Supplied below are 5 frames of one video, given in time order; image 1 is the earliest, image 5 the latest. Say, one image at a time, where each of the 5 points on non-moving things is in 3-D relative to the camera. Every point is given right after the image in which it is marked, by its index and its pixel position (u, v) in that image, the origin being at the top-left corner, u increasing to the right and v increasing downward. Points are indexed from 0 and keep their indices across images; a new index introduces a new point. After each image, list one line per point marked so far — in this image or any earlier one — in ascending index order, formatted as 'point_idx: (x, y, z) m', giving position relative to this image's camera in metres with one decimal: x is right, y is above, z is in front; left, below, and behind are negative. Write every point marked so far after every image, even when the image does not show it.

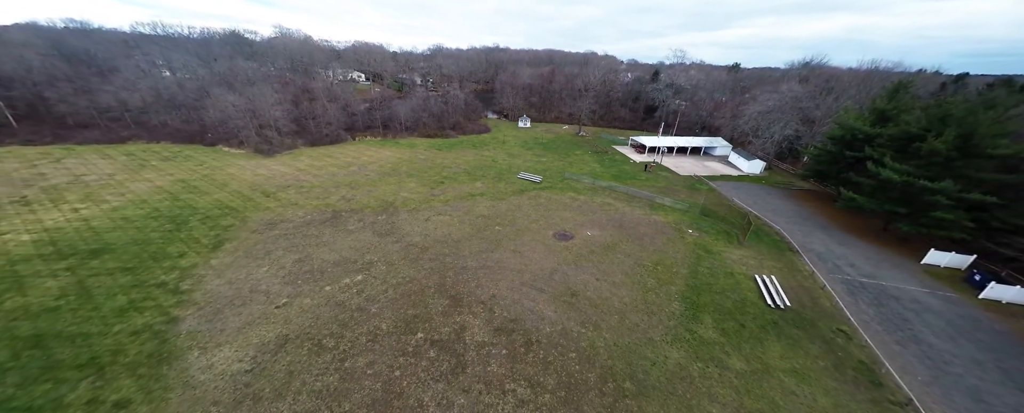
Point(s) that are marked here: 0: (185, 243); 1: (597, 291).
0: (-20.4, -2.3, +18.5) m
1: (+4.5, -4.5, +15.9) m
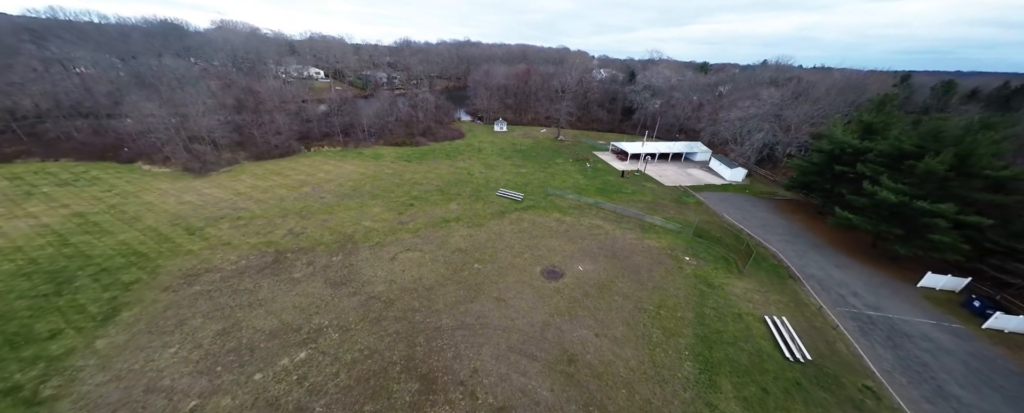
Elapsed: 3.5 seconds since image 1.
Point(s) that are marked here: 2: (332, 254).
0: (-21.3, -5.1, +14.0) m
1: (+3.9, -6.6, +13.4) m
2: (-11.8, -3.1, +19.4) m
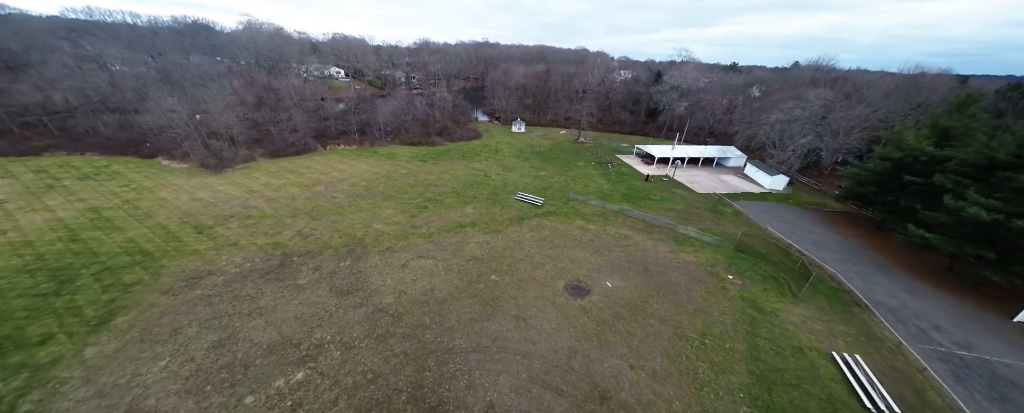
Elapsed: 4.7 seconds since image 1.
0: (-20.3, -4.9, +13.2) m
1: (+4.7, -7.1, +11.5) m
2: (-10.6, -3.2, +18.2) m
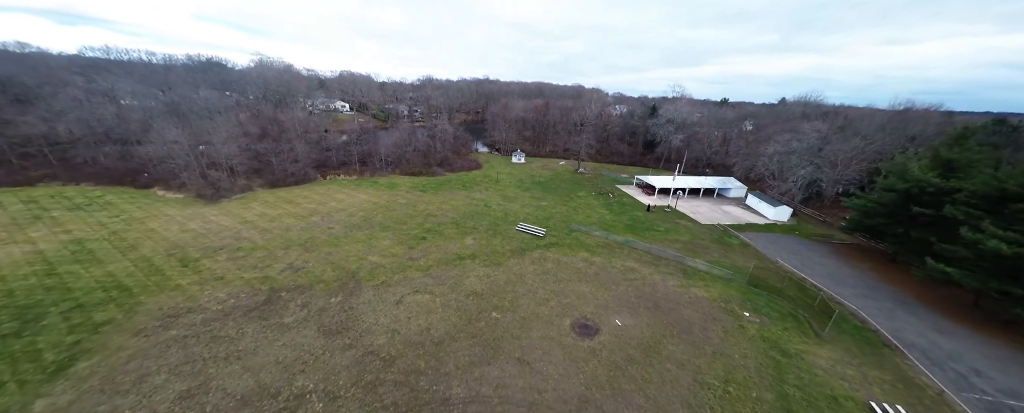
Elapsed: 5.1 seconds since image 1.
0: (-20.2, -6.3, +12.0) m
1: (+4.8, -8.3, +10.1) m
2: (-10.5, -5.1, +17.1) m
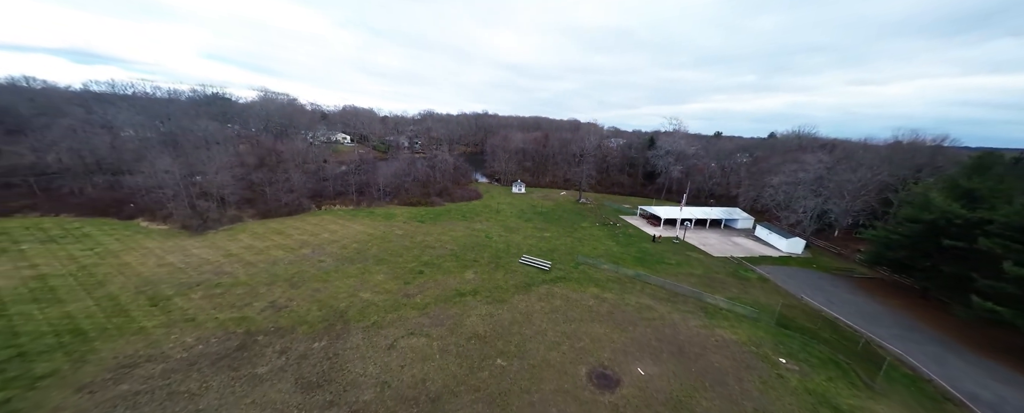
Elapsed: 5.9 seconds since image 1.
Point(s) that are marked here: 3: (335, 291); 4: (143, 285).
0: (-19.8, -7.4, +9.9) m
1: (+5.3, -9.2, +8.0) m
2: (-10.1, -6.8, +15.2) m
3: (-11.6, -5.5, +19.5) m
4: (-23.4, -4.9, +18.8) m
